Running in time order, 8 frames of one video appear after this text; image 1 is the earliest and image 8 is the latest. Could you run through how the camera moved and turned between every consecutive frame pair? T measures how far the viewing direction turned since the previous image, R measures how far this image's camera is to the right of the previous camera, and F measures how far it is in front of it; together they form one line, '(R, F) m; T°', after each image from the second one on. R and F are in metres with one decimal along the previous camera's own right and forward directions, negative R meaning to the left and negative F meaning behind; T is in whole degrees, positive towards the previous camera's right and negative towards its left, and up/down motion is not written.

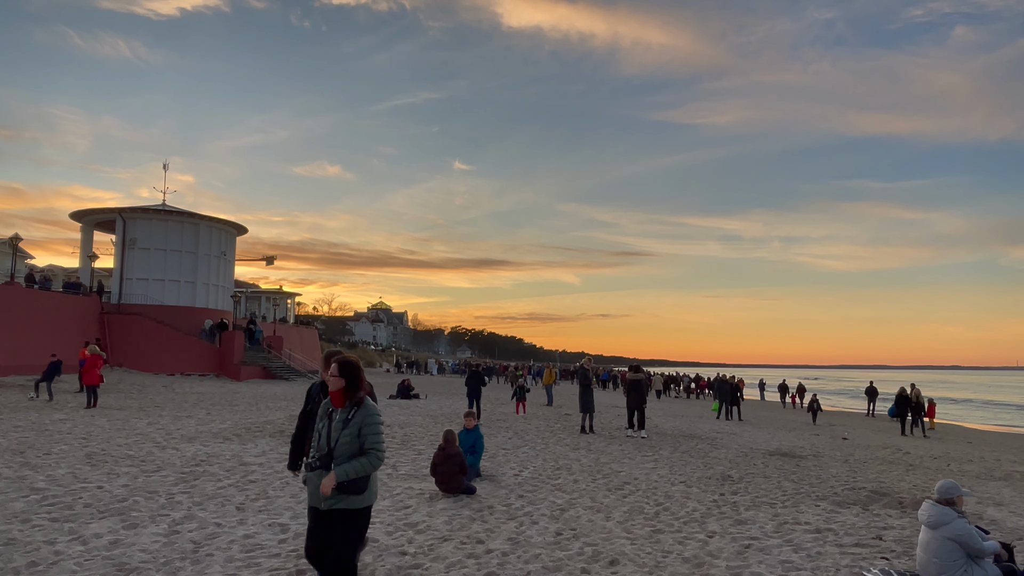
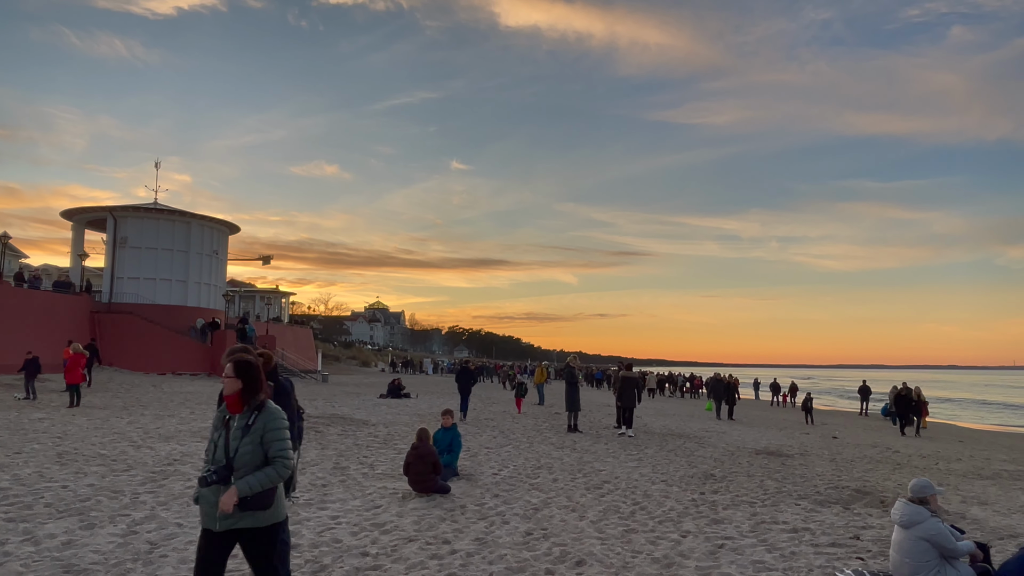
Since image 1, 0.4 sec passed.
(+0.3, +0.2) m; 0°
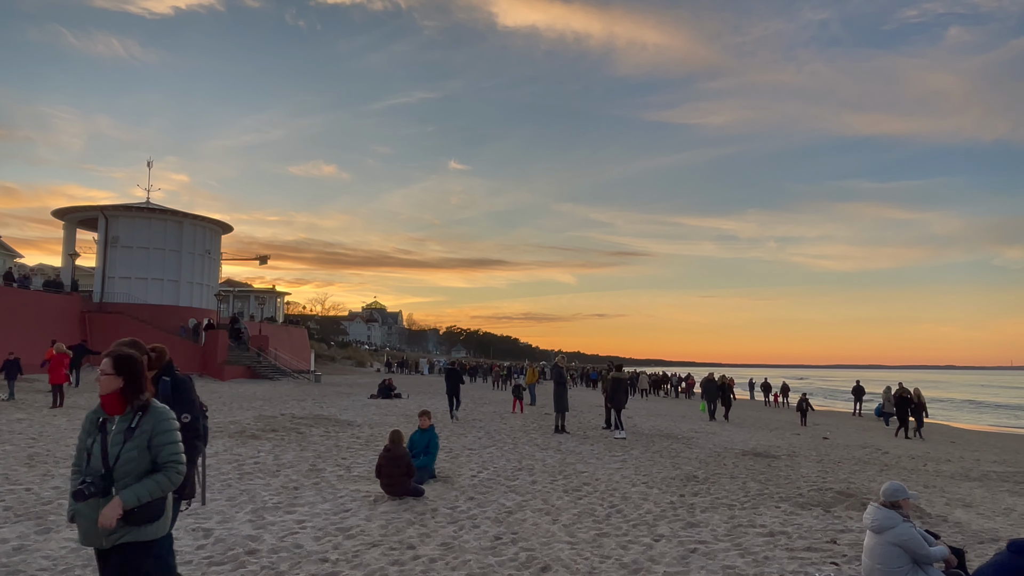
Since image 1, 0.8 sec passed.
(+0.3, +0.1) m; 0°
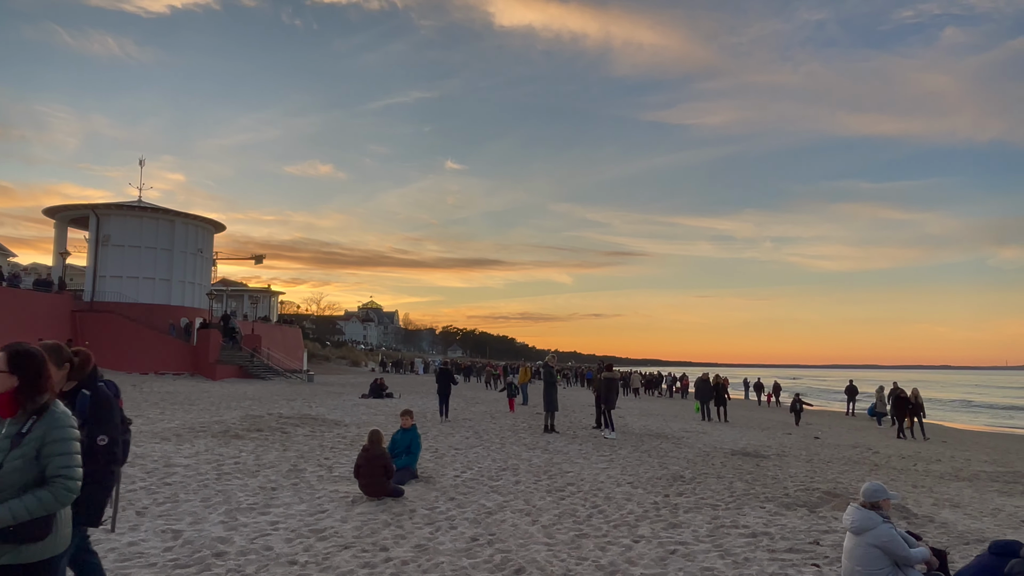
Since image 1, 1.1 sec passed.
(+0.2, +0.1) m; 0°
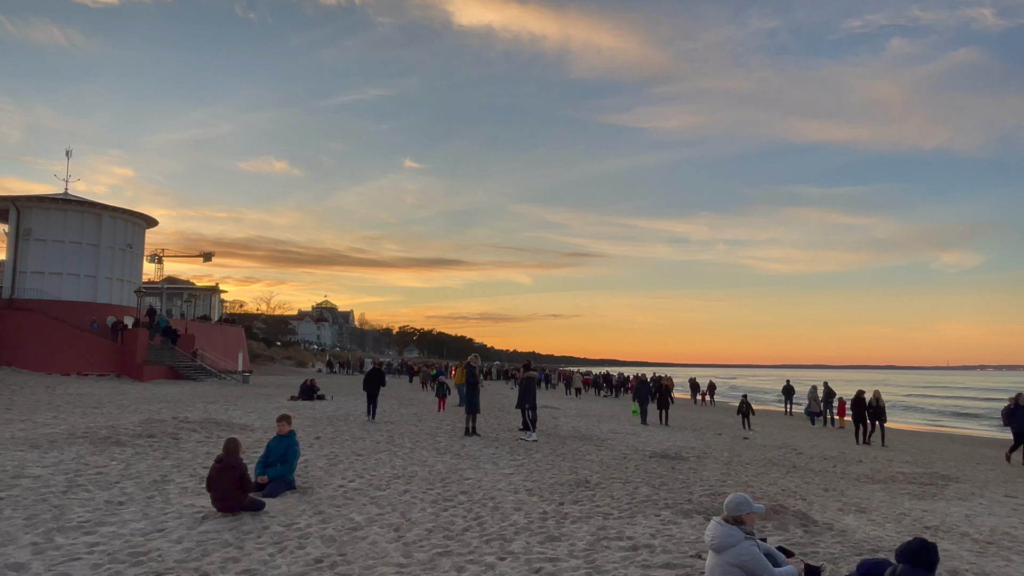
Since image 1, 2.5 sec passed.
(+0.9, +0.6) m; +3°
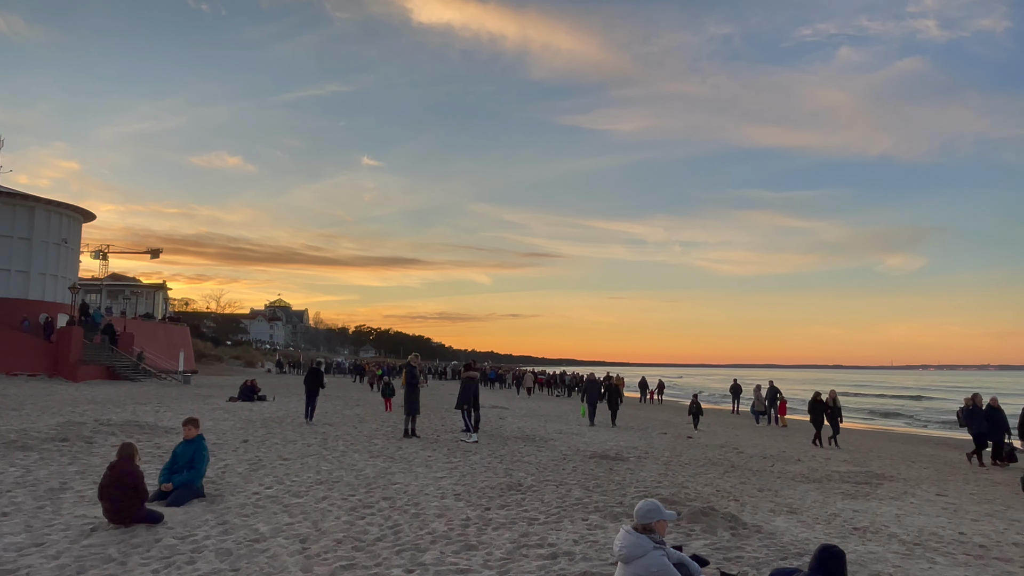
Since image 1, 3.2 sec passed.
(+0.4, +0.3) m; +3°
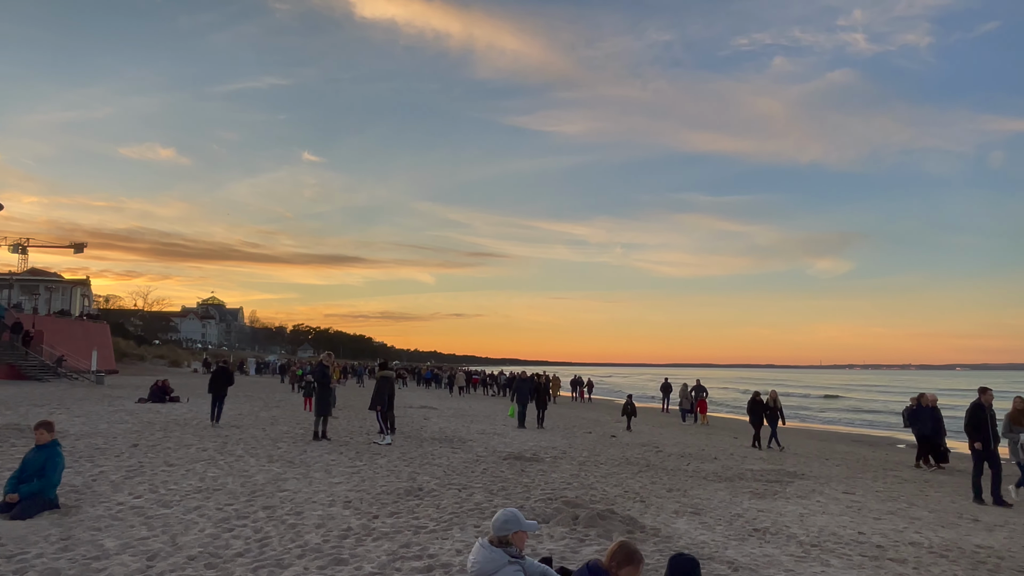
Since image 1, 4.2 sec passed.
(+0.6, +0.4) m; +5°
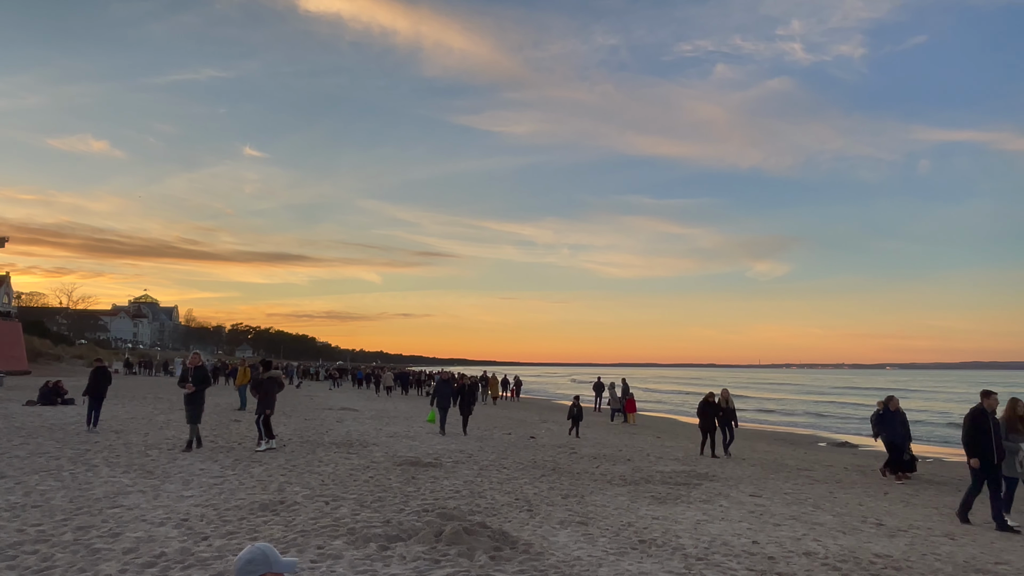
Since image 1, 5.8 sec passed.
(+0.9, +0.8) m; +4°
